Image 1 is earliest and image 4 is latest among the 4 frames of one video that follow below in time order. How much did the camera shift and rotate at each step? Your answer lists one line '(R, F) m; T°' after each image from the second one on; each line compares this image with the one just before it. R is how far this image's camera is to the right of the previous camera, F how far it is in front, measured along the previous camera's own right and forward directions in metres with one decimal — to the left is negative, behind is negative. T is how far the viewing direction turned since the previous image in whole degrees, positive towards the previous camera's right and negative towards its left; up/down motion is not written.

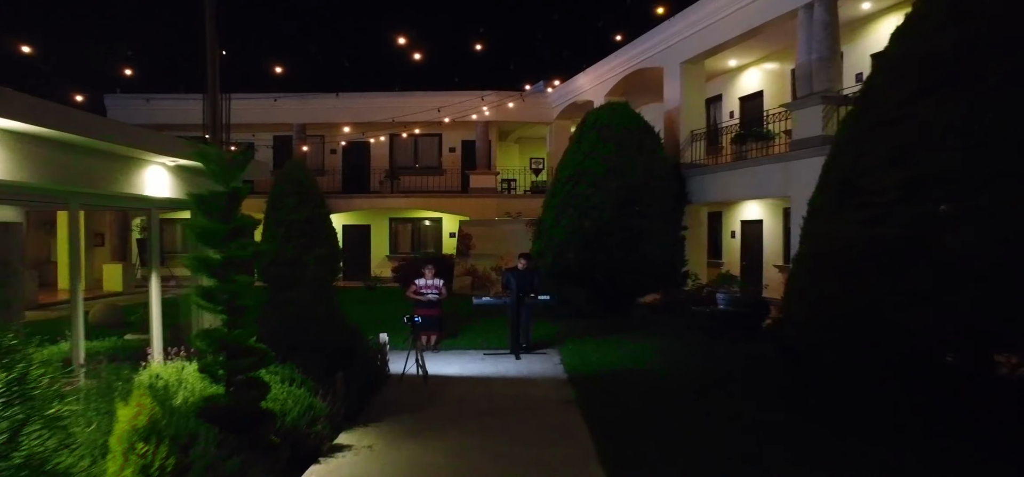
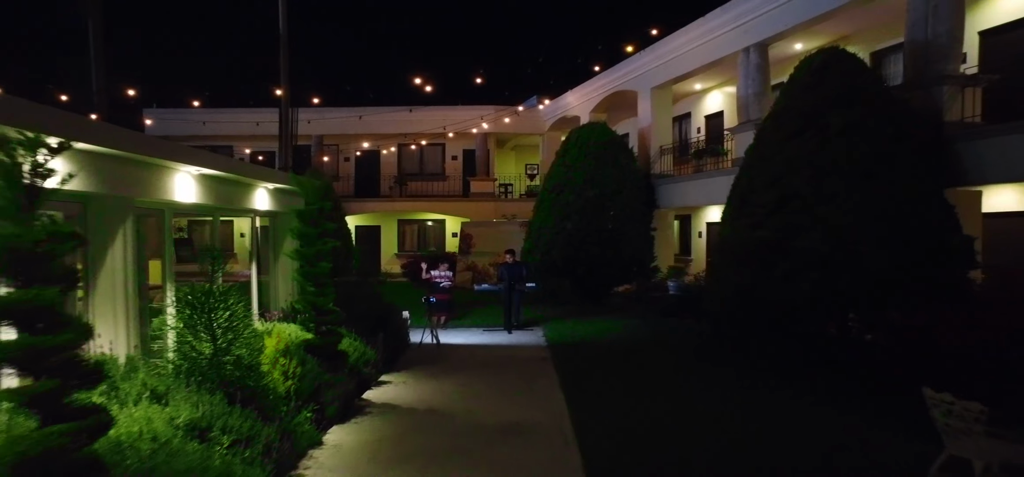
(+0.1, -2.6) m; 0°
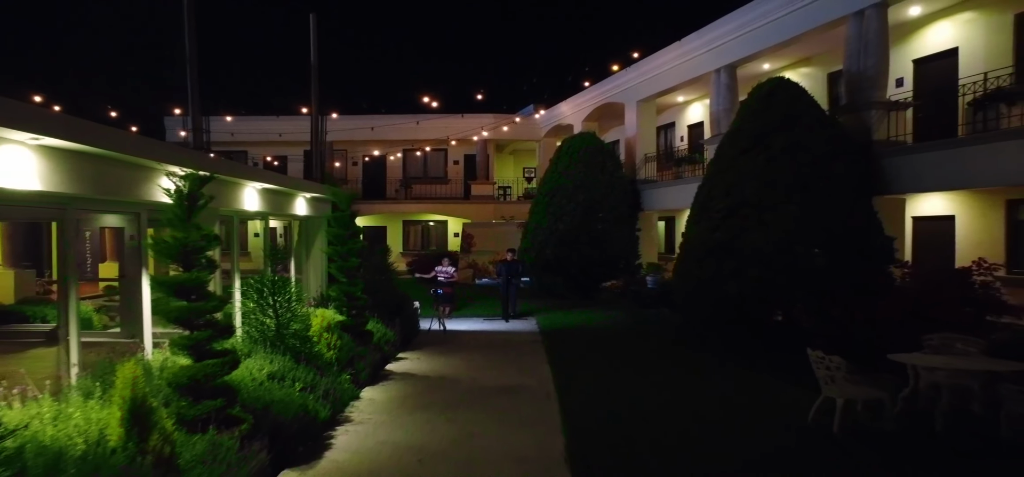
(+0.1, -1.7) m; 0°
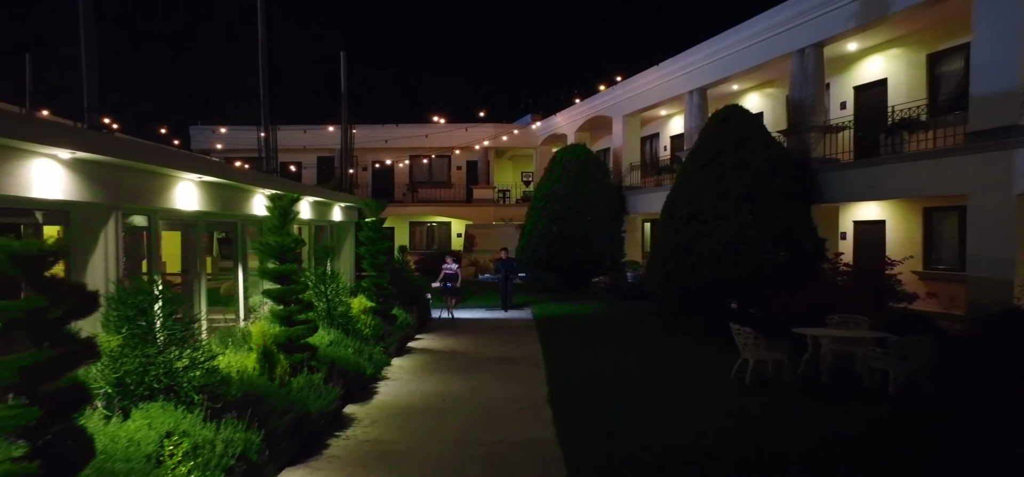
(0.0, -2.1) m; 0°
